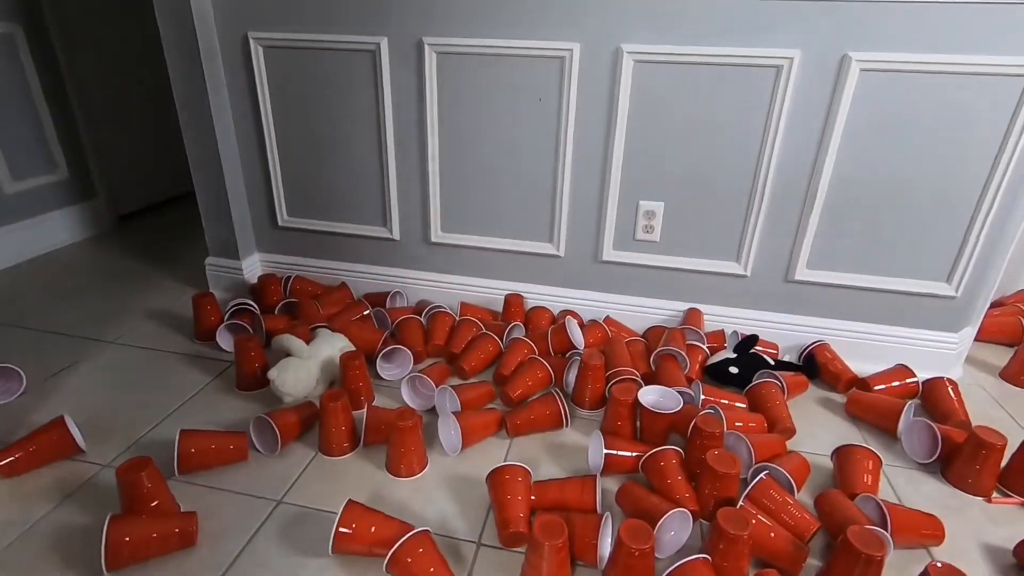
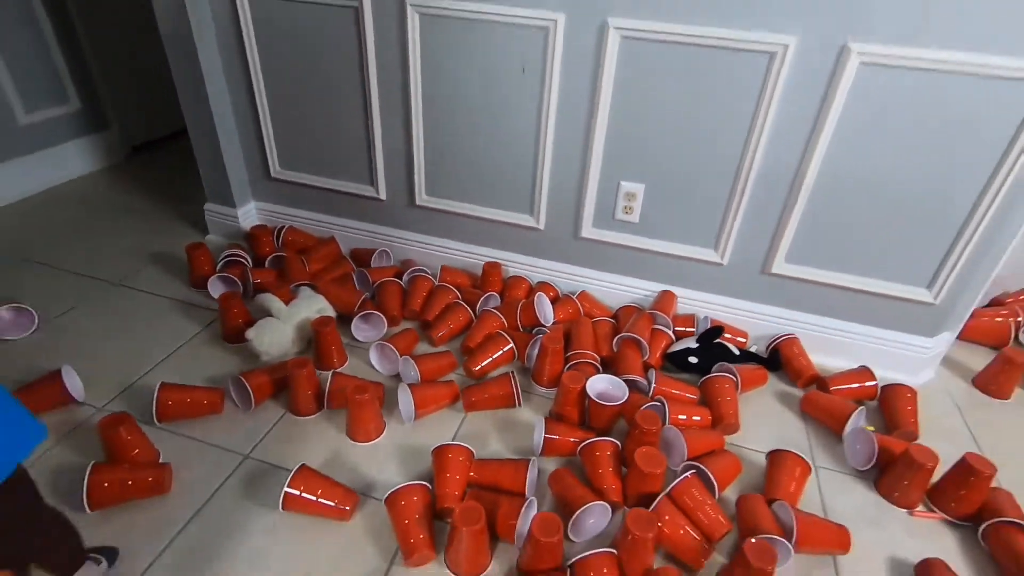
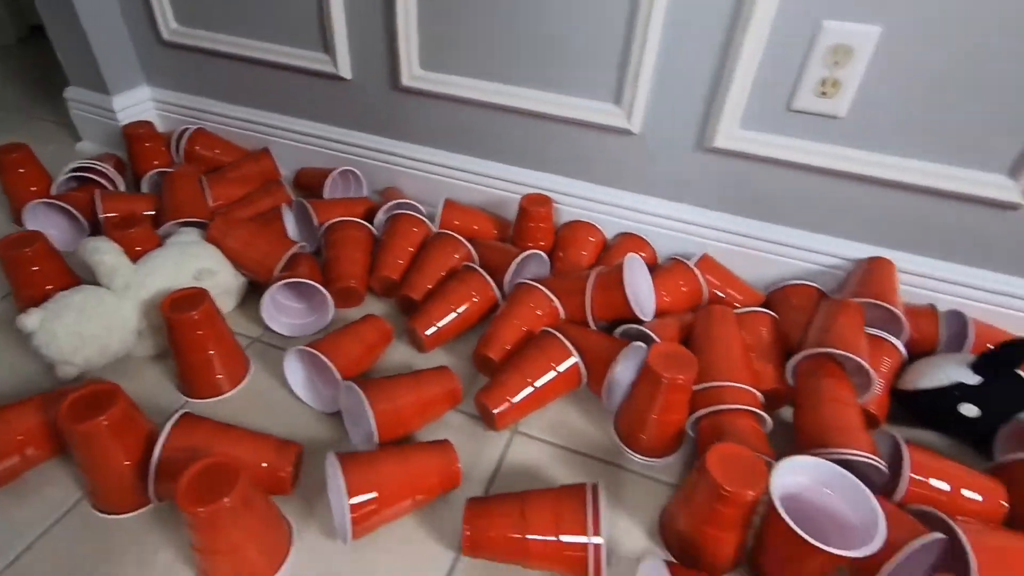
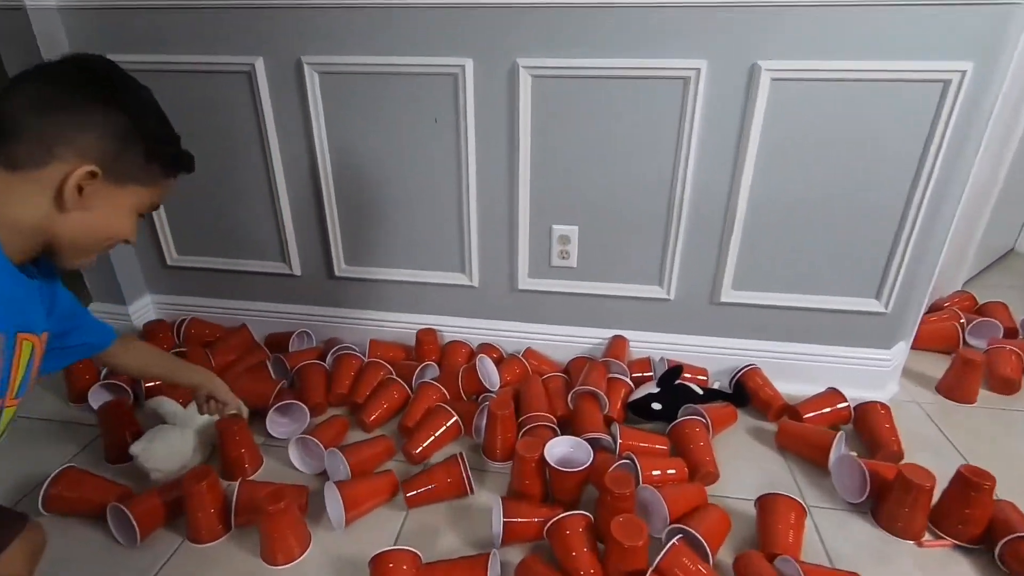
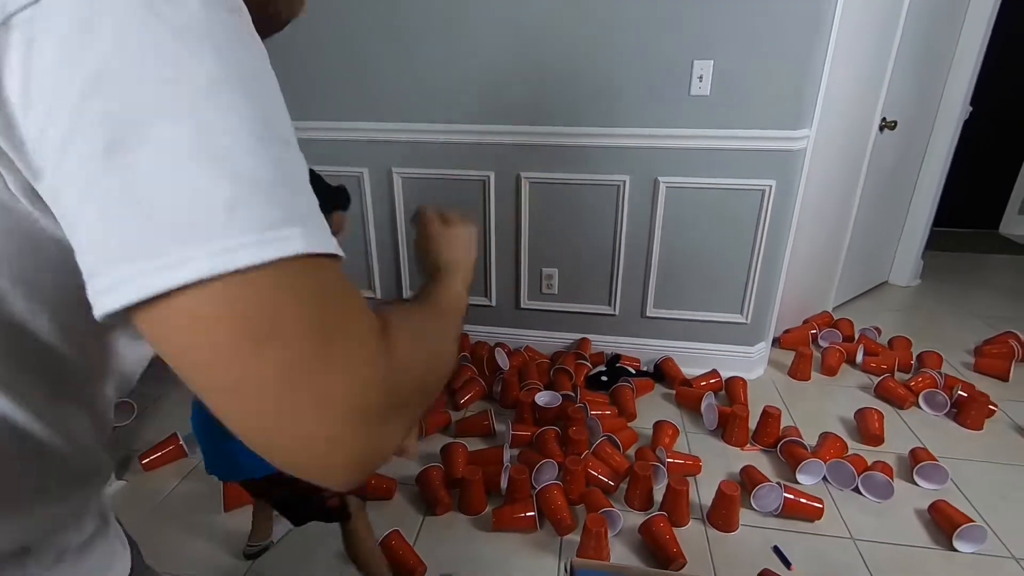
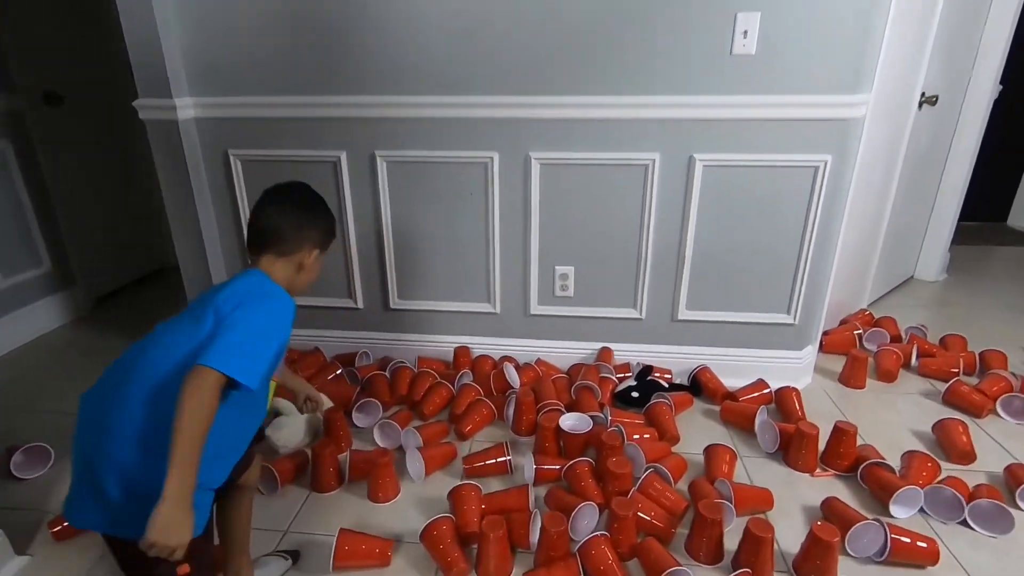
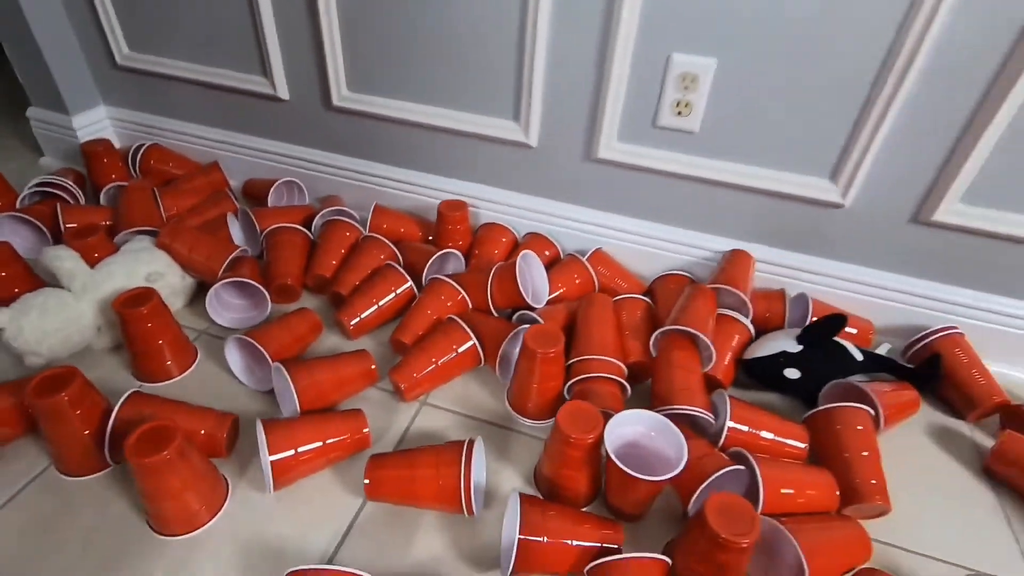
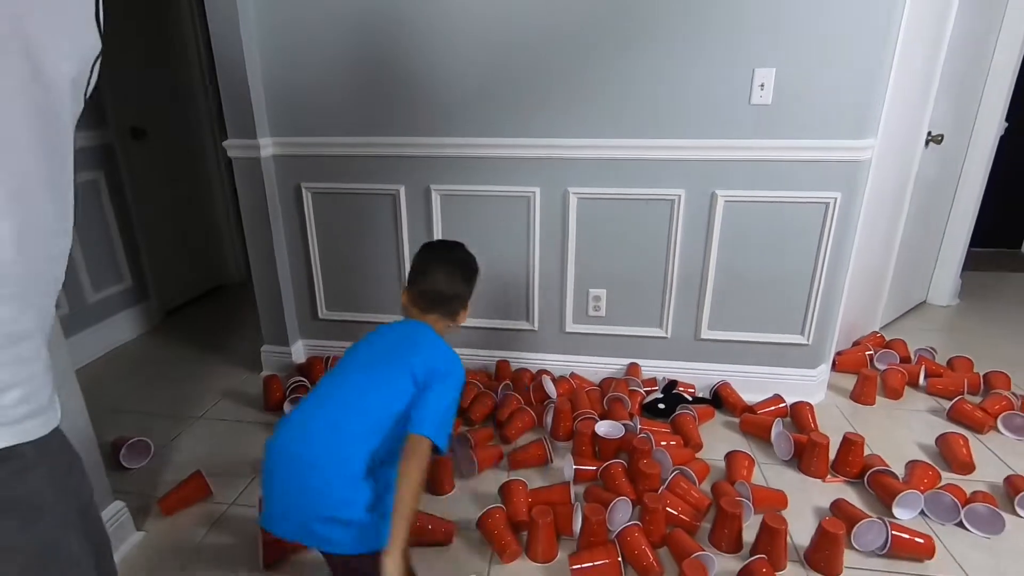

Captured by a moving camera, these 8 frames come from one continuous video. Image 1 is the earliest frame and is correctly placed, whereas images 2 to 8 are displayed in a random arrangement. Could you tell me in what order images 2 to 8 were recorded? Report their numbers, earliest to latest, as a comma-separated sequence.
8, 6, 4, 3, 7, 2, 5
